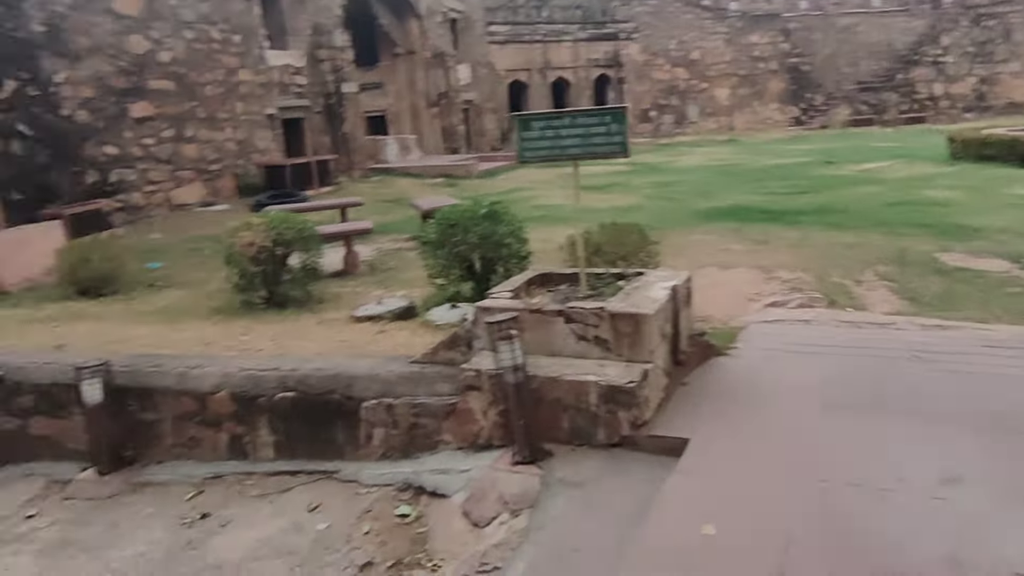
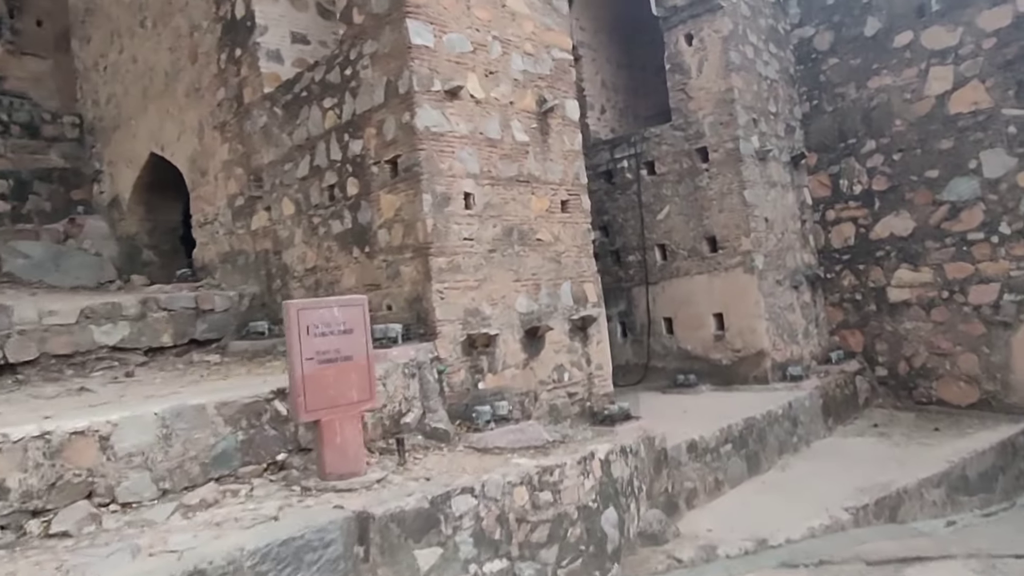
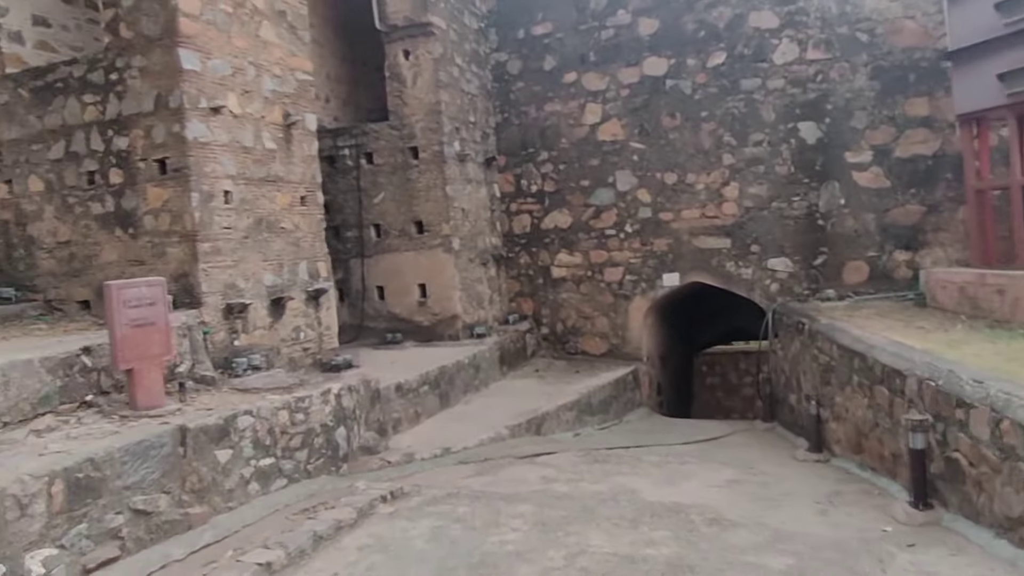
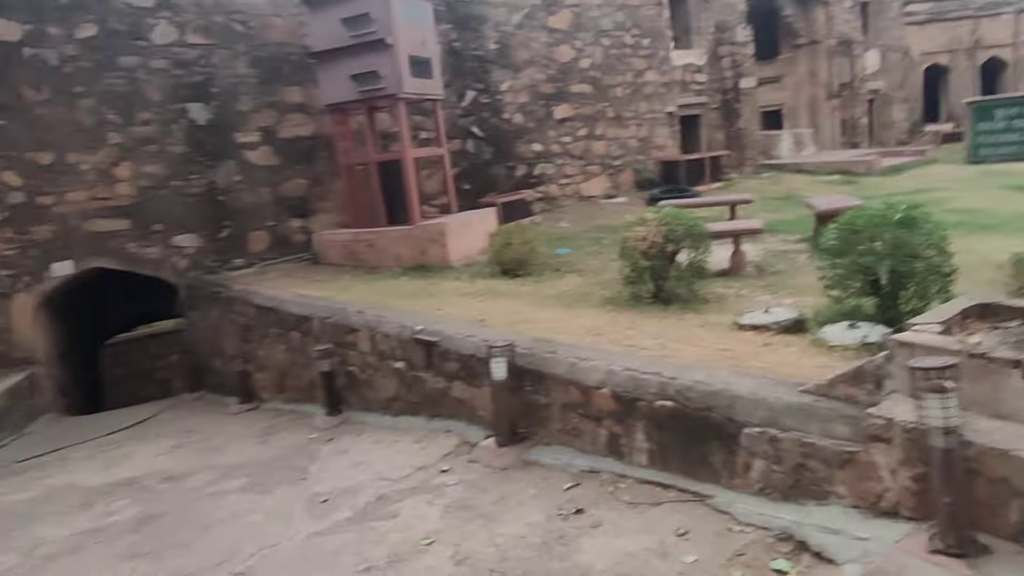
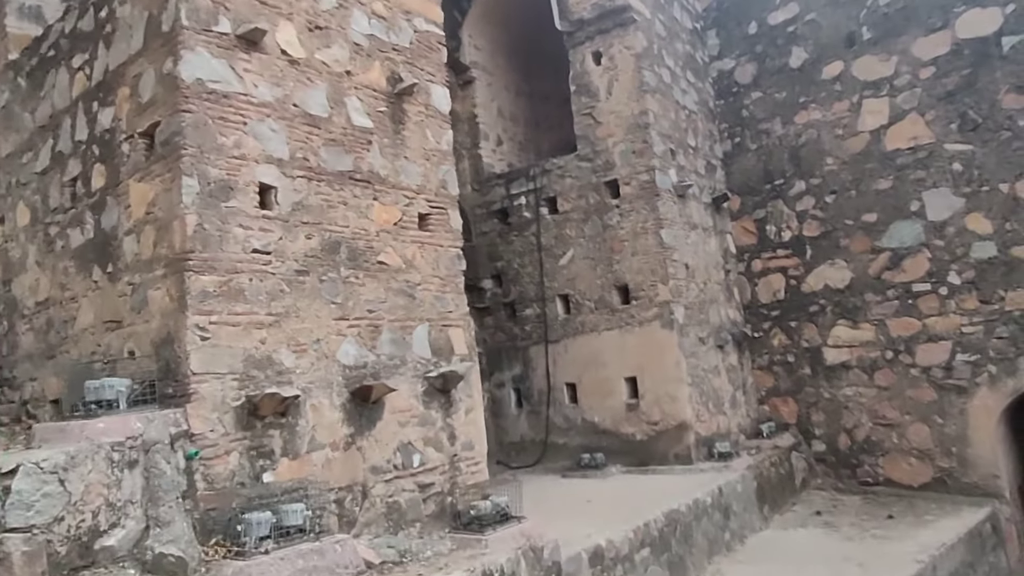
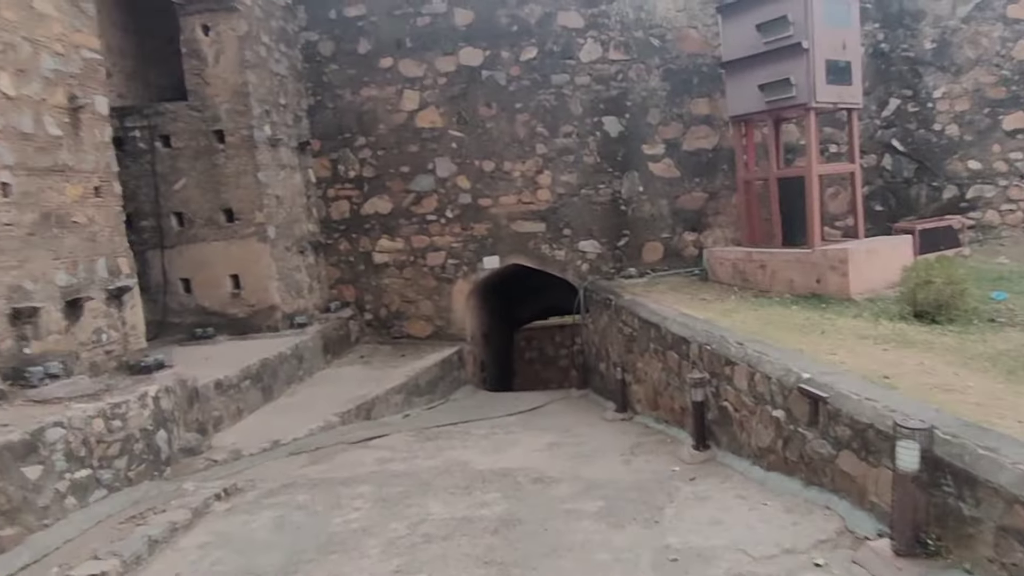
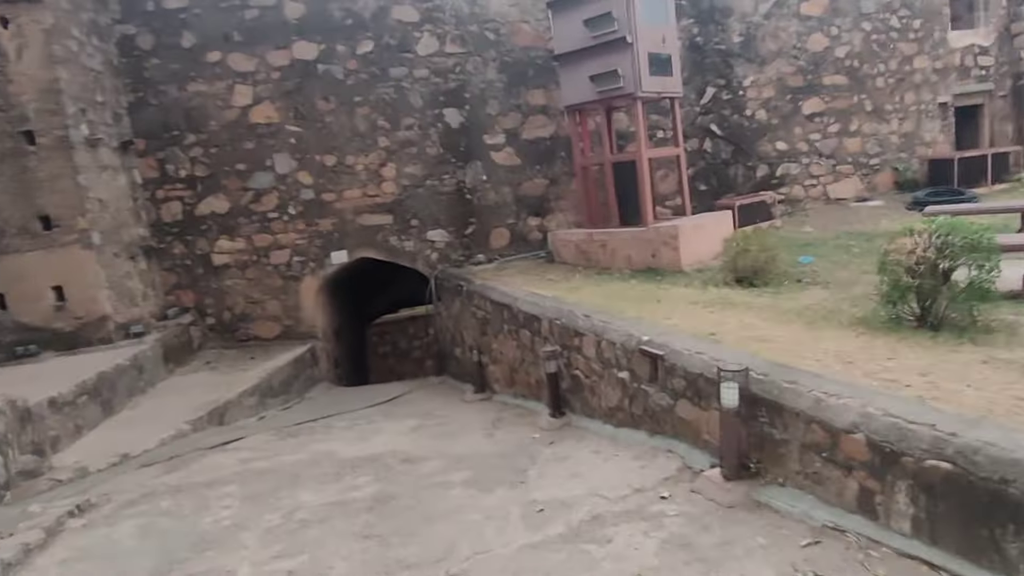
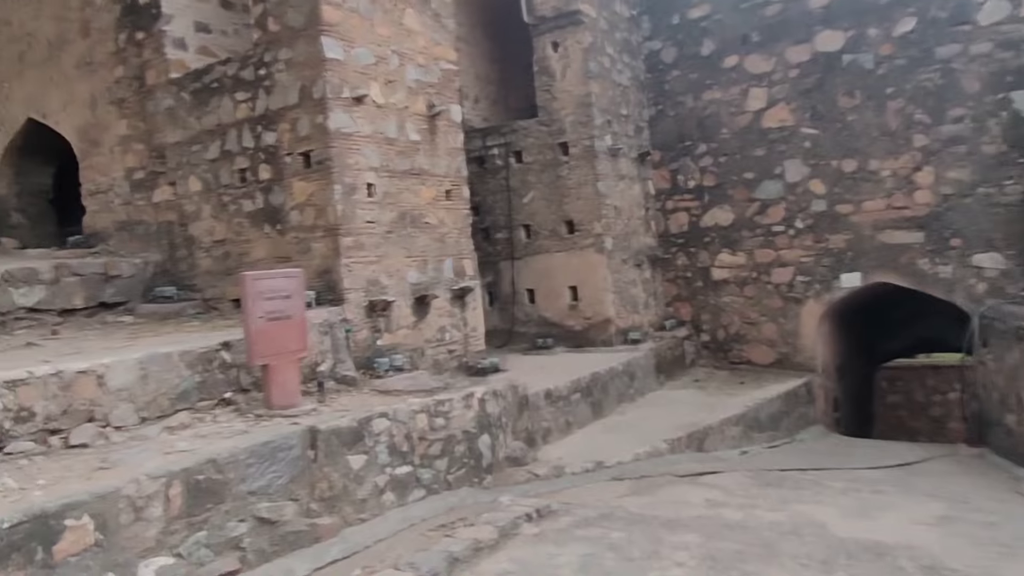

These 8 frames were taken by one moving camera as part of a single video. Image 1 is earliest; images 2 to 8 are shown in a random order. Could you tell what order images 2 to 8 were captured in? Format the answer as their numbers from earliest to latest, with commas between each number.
4, 7, 6, 3, 8, 2, 5
